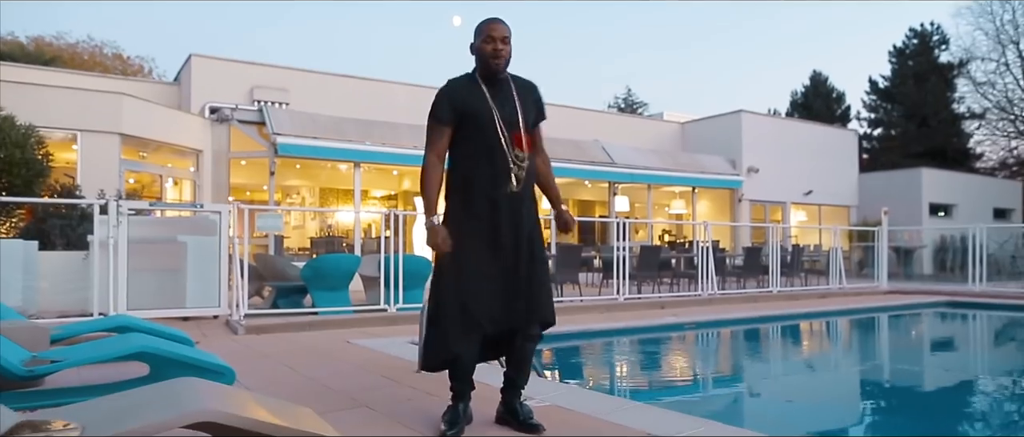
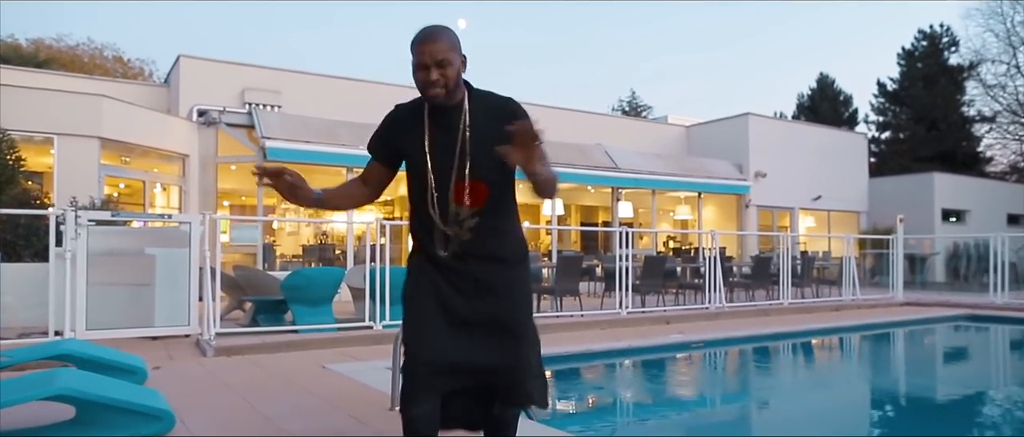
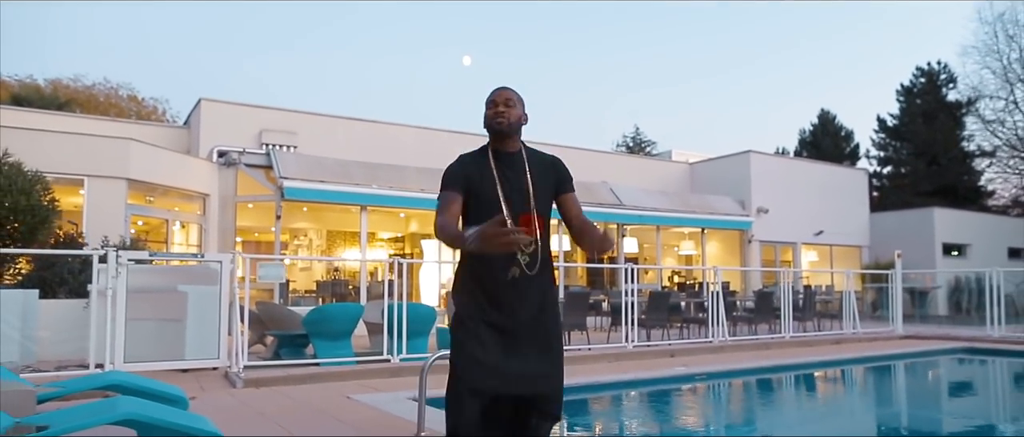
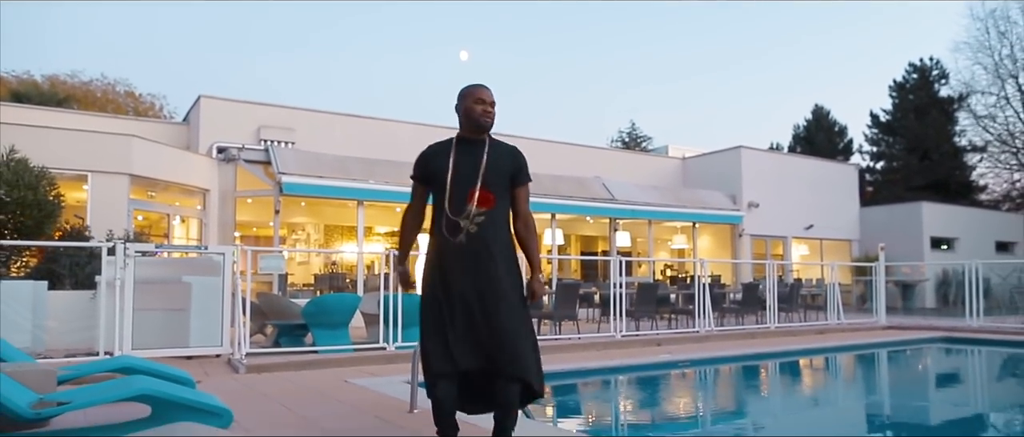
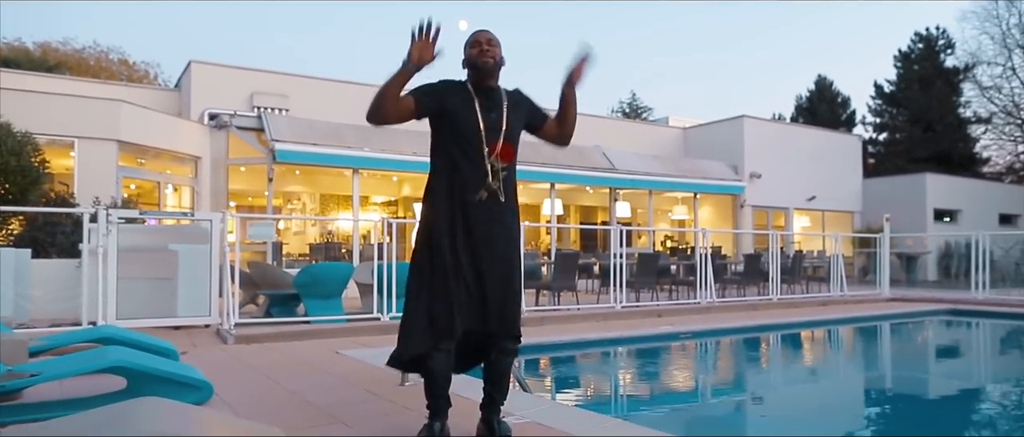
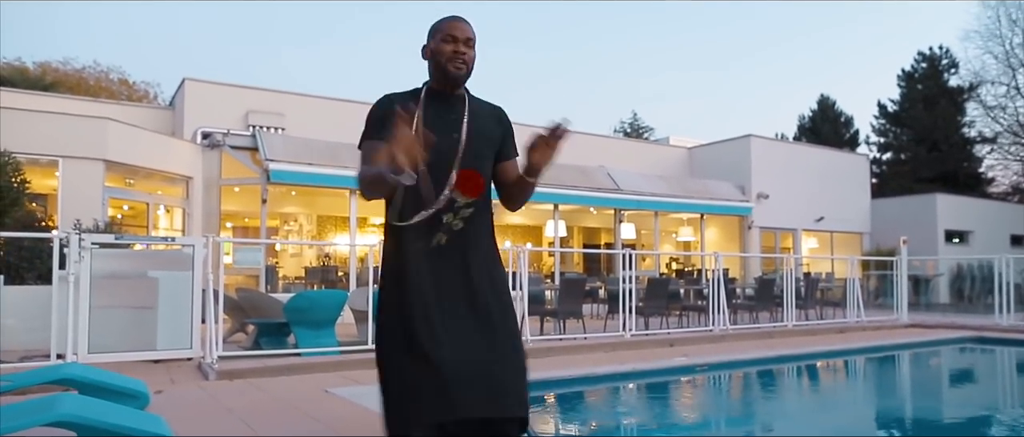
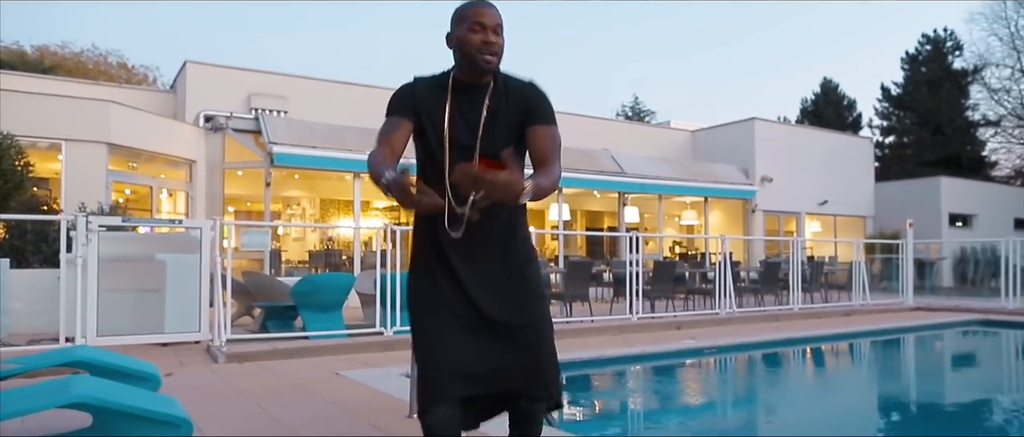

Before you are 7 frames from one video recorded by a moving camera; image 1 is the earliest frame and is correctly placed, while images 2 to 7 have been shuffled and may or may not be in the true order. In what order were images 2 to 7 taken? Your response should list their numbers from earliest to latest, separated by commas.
7, 3, 4, 5, 2, 6
